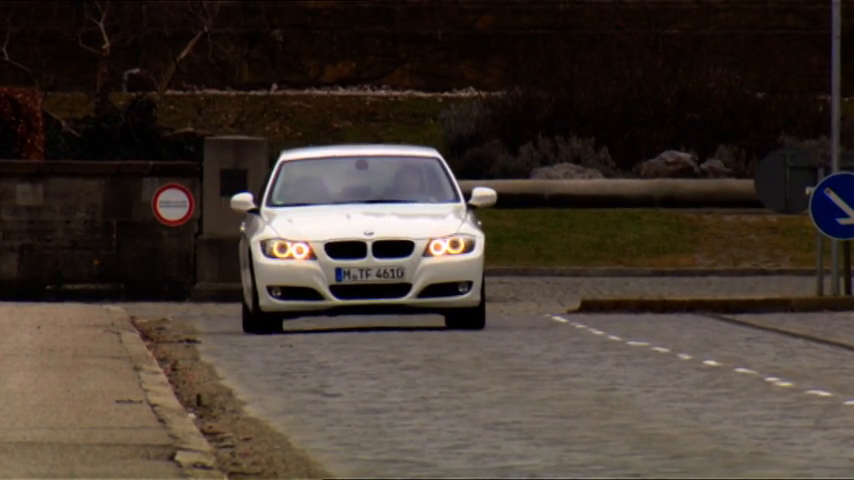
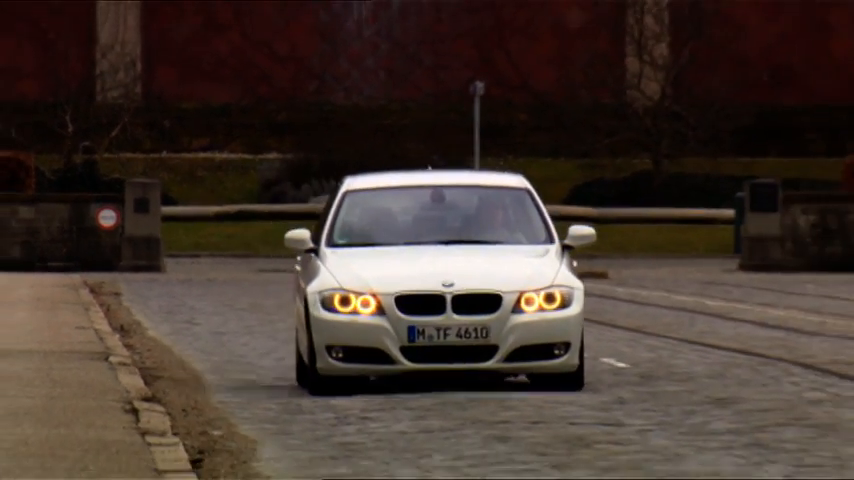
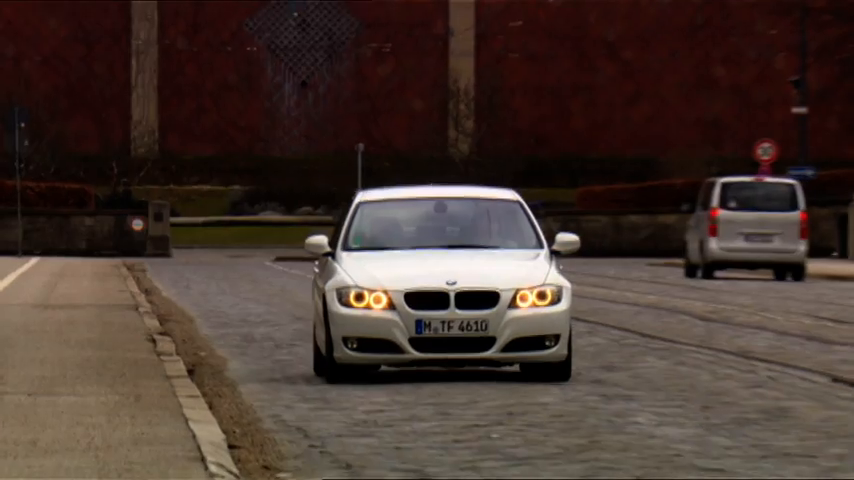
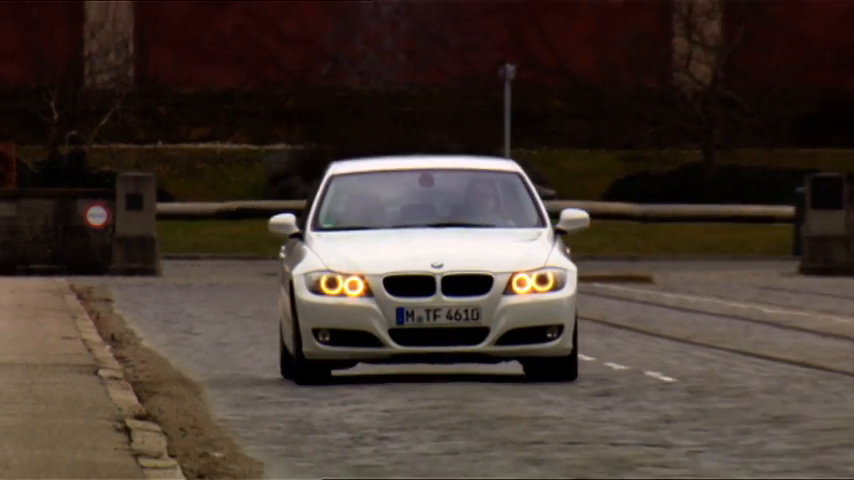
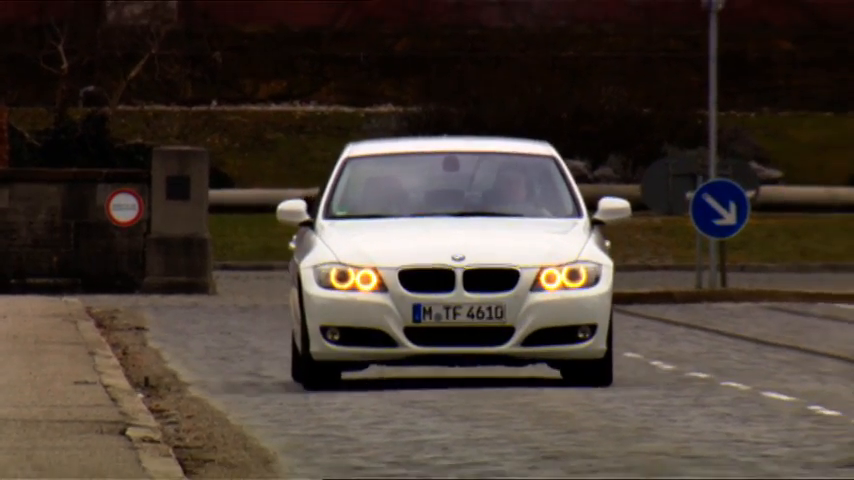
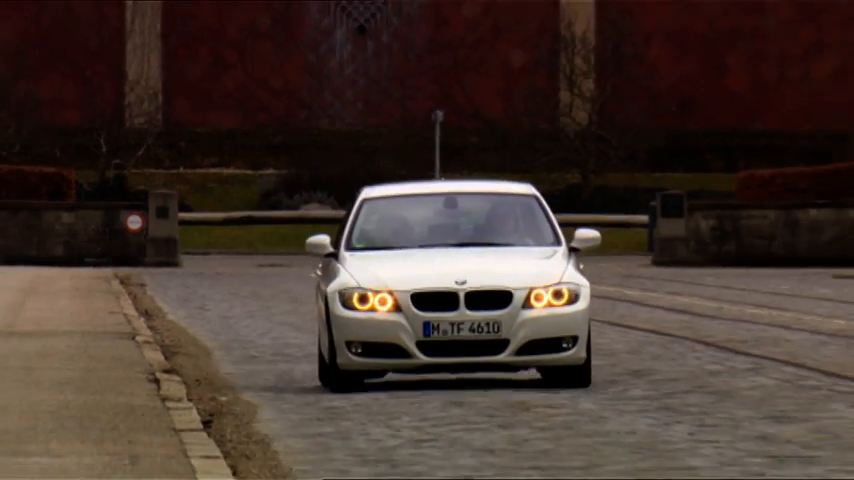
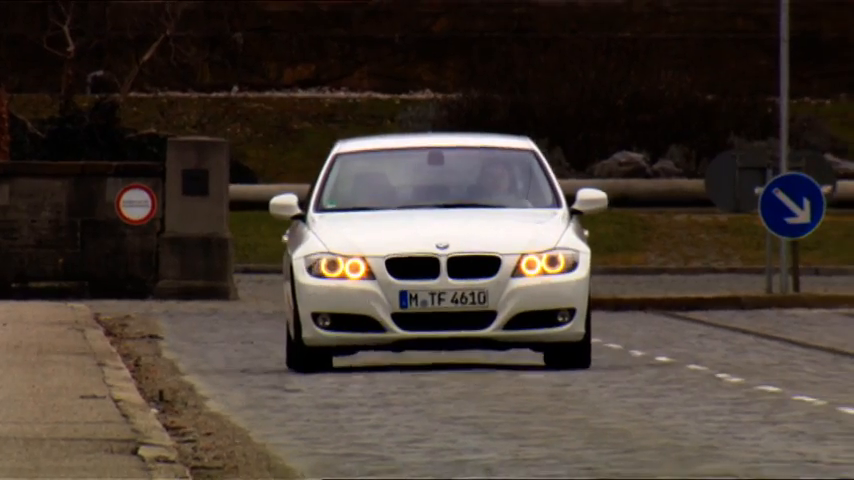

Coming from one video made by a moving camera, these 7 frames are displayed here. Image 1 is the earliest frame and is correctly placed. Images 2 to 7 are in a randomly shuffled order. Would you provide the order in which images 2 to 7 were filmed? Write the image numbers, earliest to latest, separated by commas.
7, 5, 4, 2, 6, 3
